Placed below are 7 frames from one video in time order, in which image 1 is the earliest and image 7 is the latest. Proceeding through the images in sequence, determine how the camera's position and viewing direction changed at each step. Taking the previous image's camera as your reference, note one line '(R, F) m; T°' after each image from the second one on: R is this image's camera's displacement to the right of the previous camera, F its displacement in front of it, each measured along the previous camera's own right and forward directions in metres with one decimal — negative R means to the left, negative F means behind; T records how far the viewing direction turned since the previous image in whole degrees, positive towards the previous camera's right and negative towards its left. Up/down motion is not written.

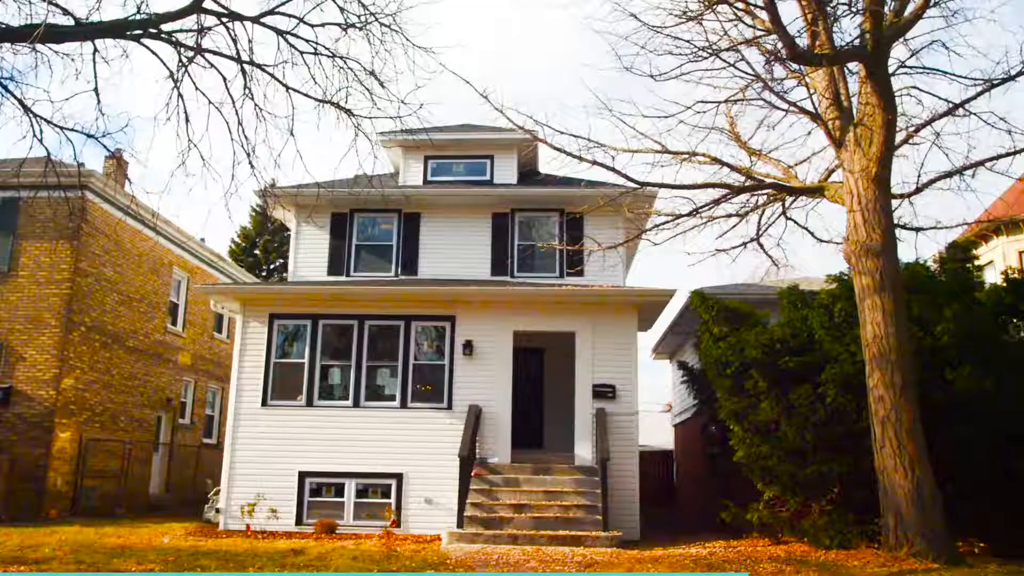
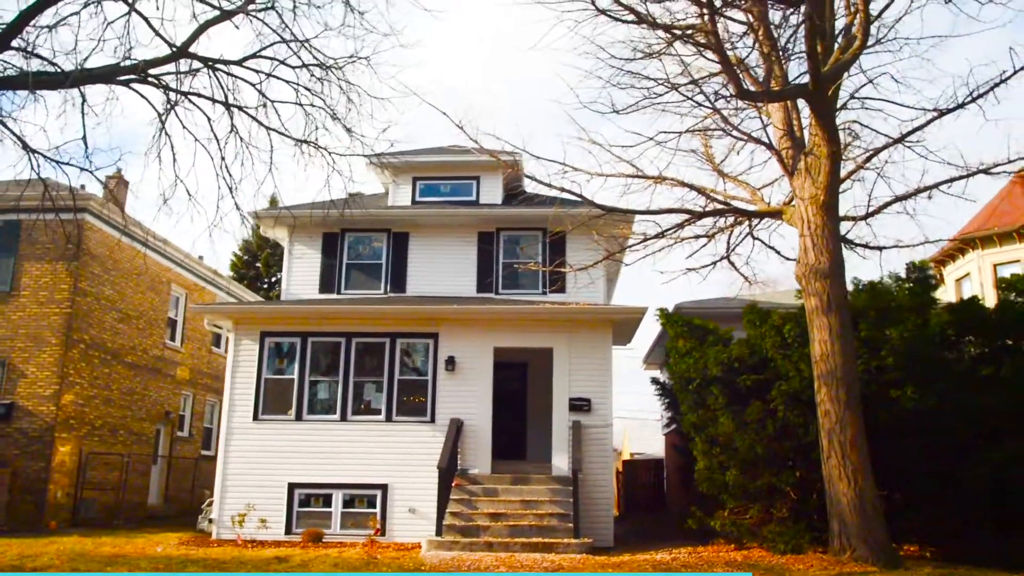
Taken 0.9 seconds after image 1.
(+0.5, -0.6) m; -1°
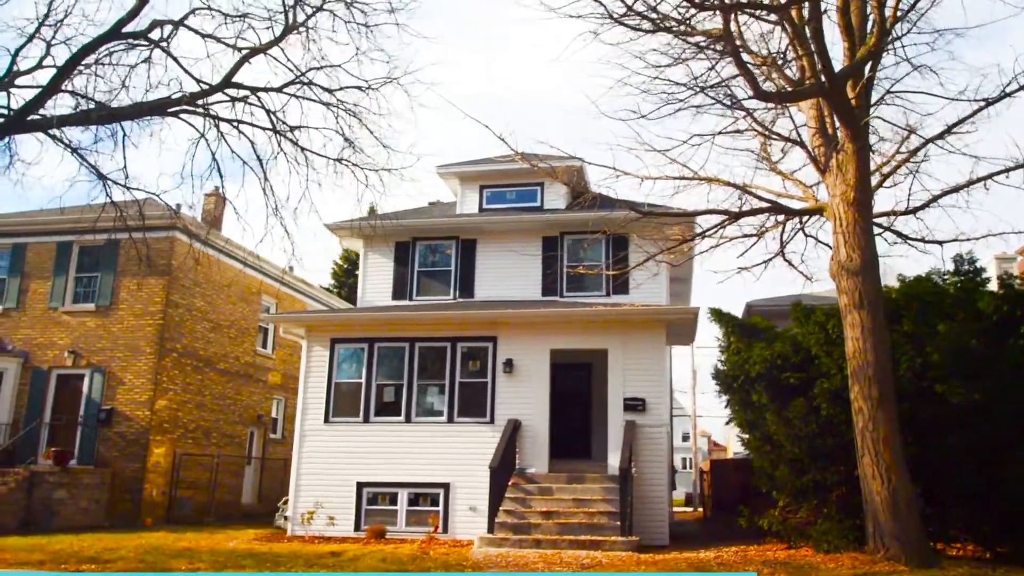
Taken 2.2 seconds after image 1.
(+1.5, -0.3) m; -8°
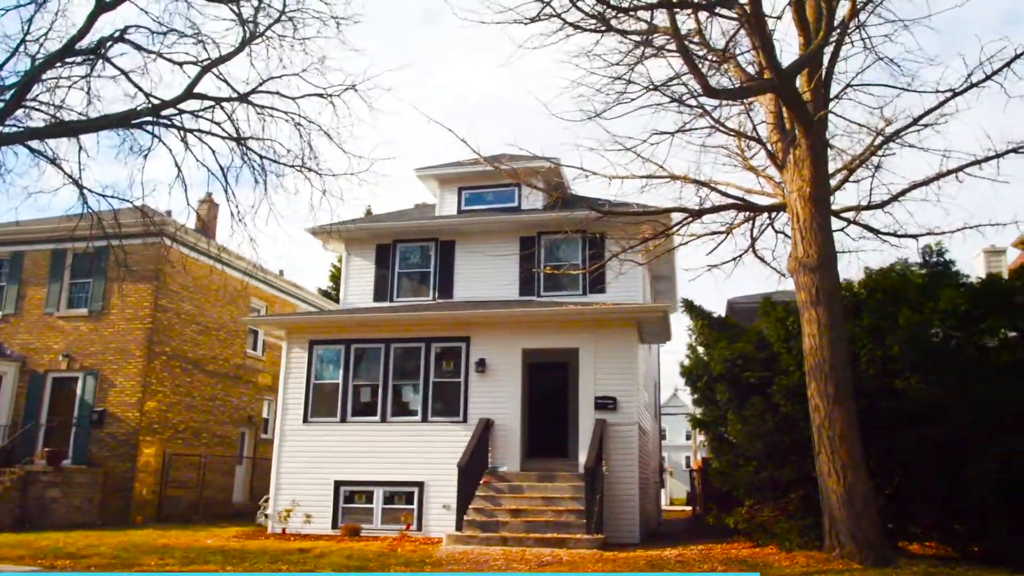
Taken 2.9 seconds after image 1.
(+1.1, -0.2) m; -2°
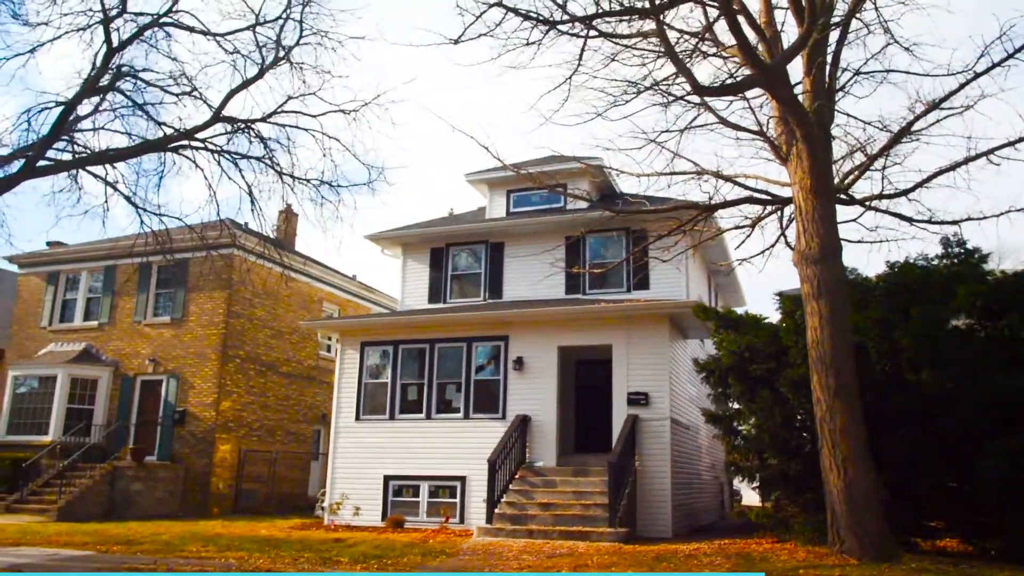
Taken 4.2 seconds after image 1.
(+1.9, -0.3) m; -9°
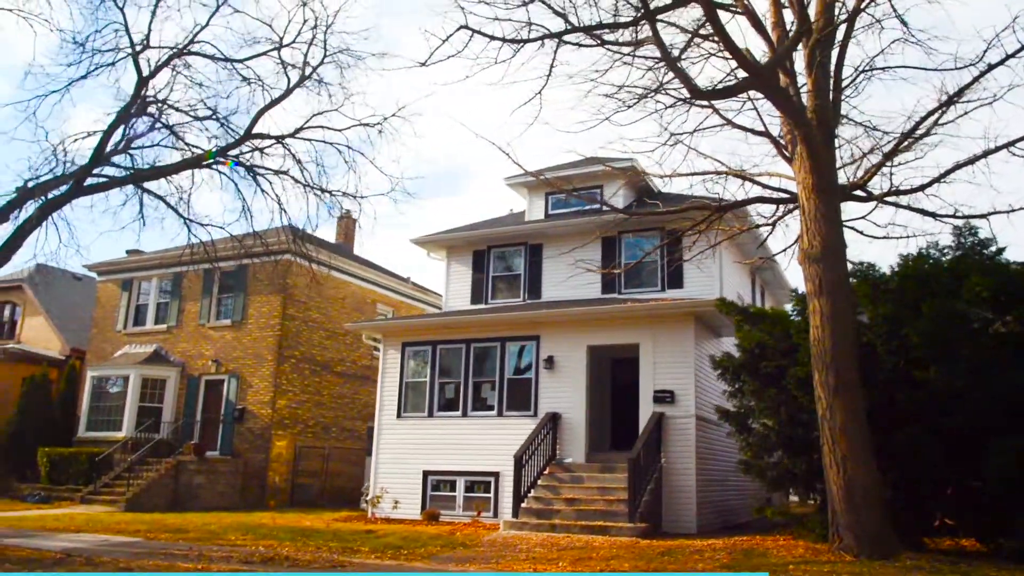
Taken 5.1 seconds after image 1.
(+1.3, -0.4) m; -6°
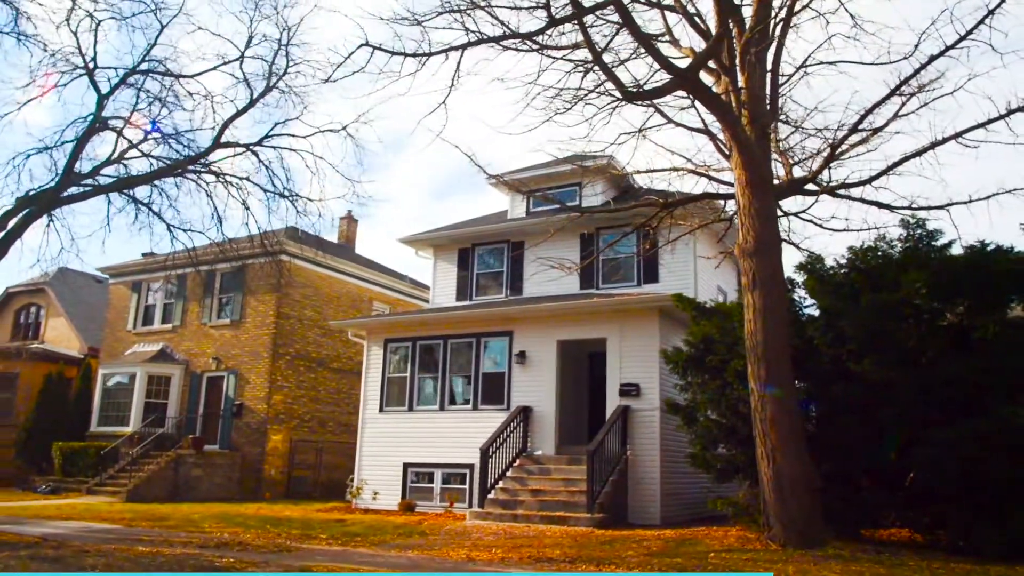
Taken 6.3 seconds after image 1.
(+1.6, -0.3) m; -4°
